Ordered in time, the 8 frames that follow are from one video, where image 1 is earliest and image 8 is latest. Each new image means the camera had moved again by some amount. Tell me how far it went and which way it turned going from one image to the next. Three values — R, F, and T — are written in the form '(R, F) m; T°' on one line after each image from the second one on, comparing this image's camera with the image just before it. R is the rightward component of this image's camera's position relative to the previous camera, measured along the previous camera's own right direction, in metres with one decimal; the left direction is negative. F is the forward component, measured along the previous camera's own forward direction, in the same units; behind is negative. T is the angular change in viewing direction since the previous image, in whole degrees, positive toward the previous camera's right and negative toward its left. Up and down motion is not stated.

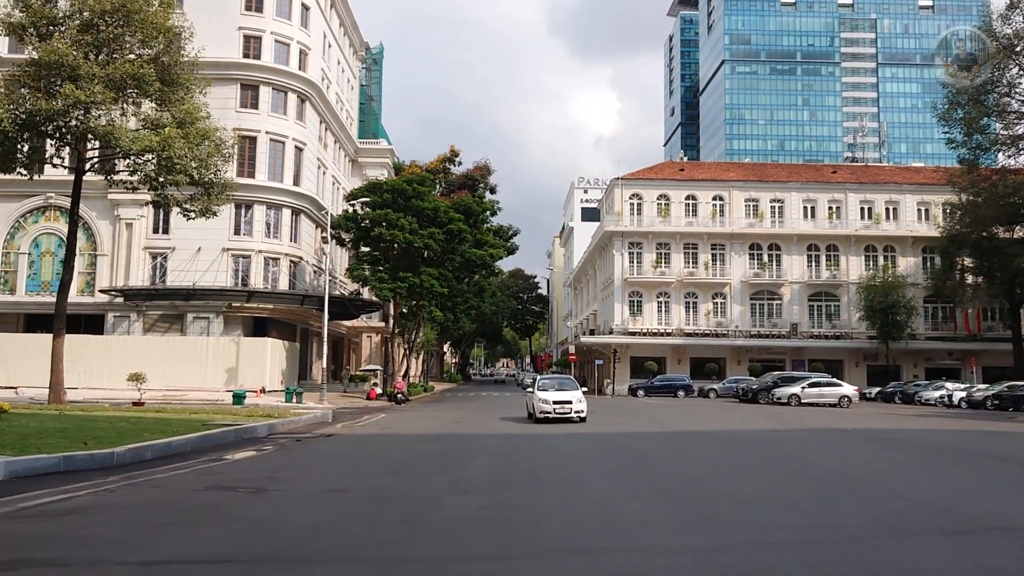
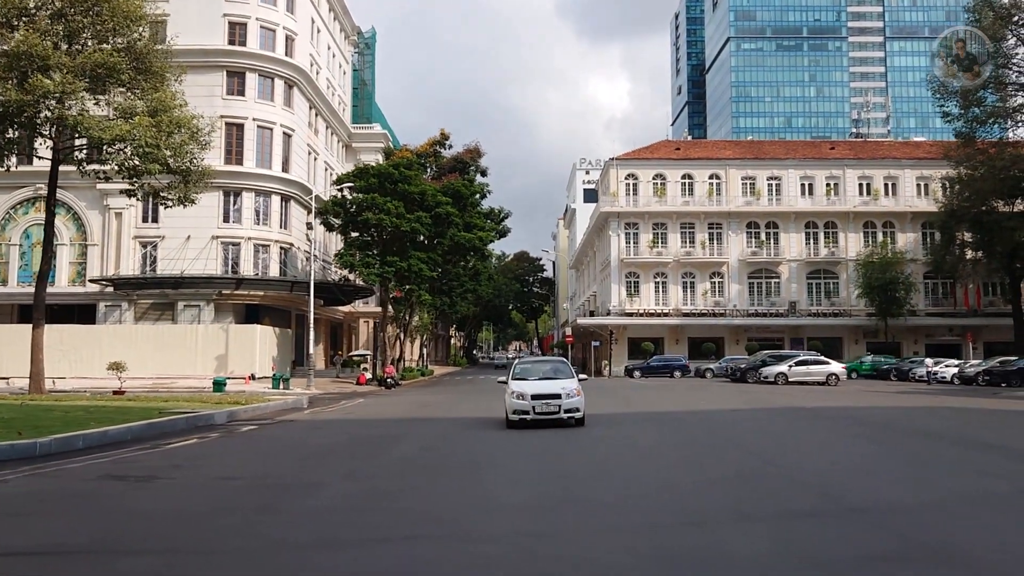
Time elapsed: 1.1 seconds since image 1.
(+1.0, +0.1) m; -1°
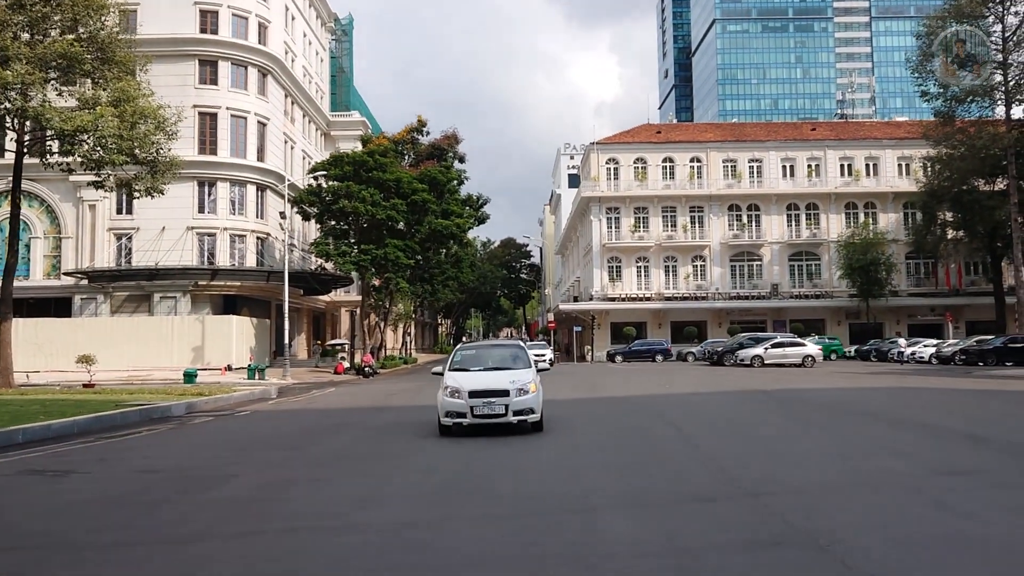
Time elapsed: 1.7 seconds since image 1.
(+0.6, +0.1) m; +1°
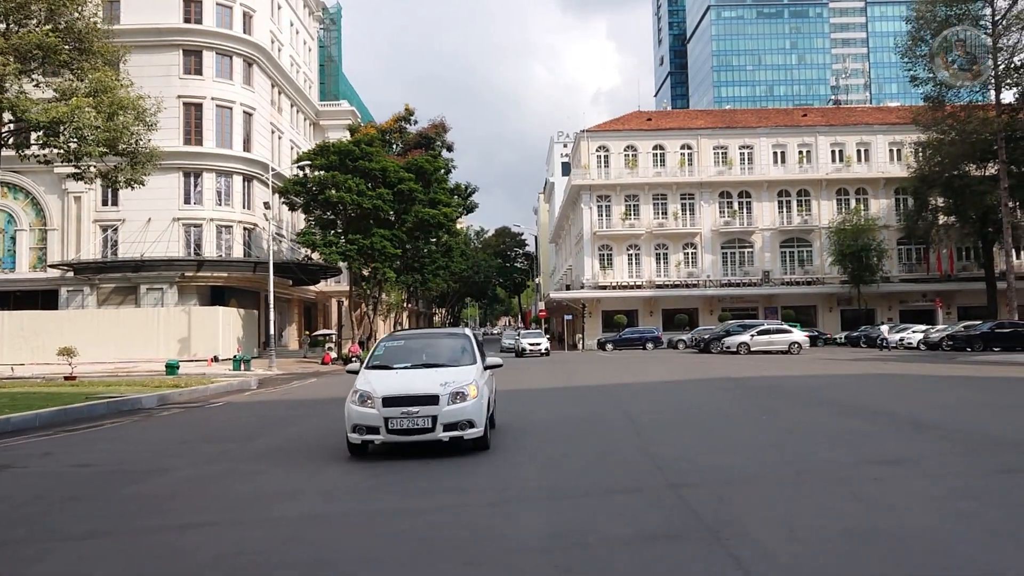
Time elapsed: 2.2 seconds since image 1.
(+0.5, +0.1) m; 0°
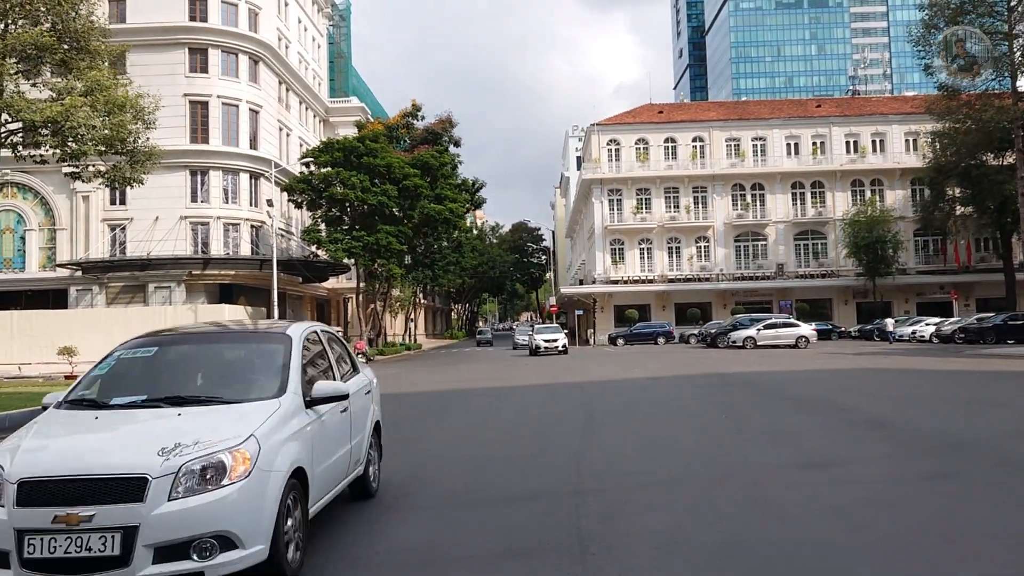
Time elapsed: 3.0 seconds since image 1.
(+0.7, +0.2) m; -1°
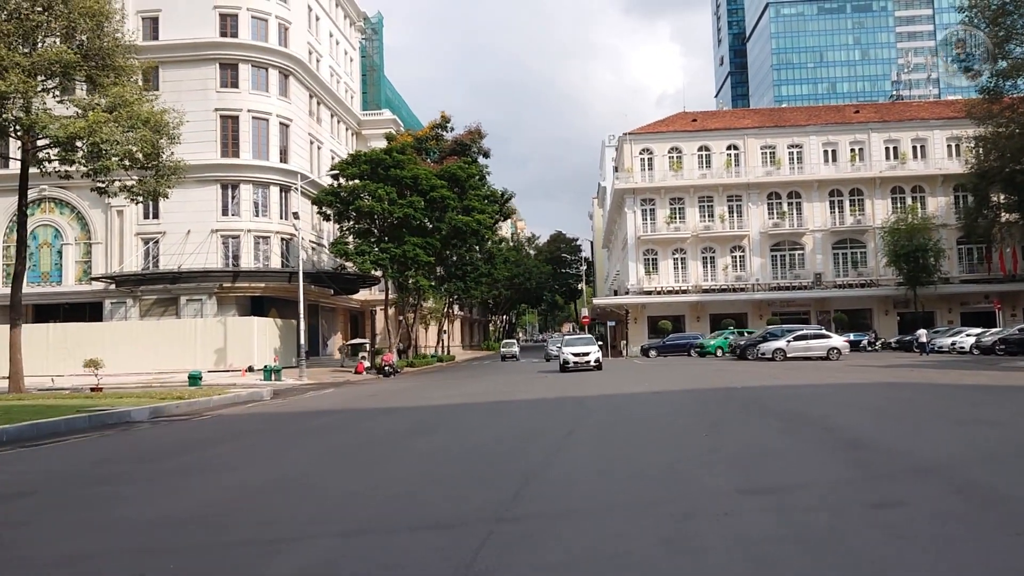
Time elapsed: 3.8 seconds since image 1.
(+0.7, +0.3) m; -3°
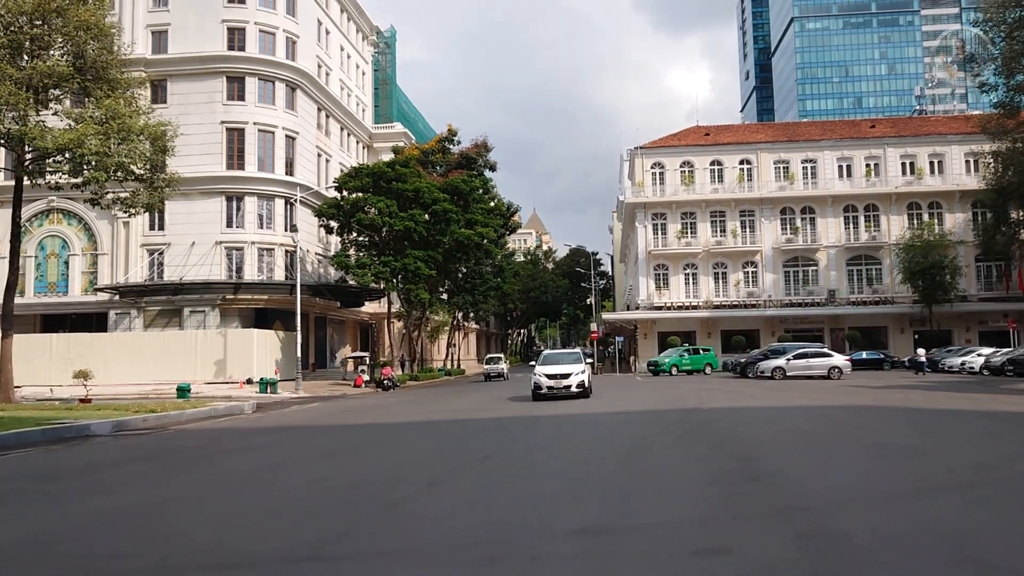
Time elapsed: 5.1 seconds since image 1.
(+1.1, +0.3) m; -2°
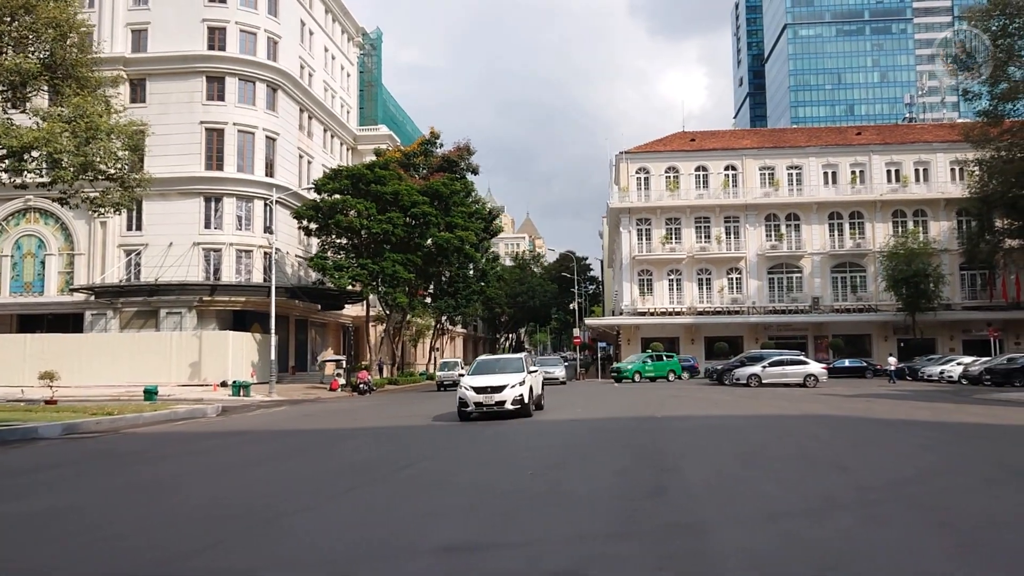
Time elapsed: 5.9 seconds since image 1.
(+0.7, +0.3) m; 0°
